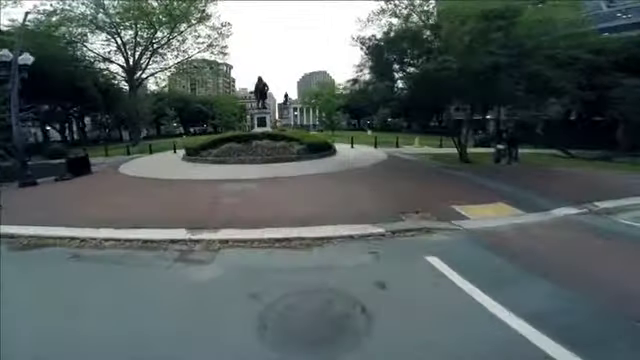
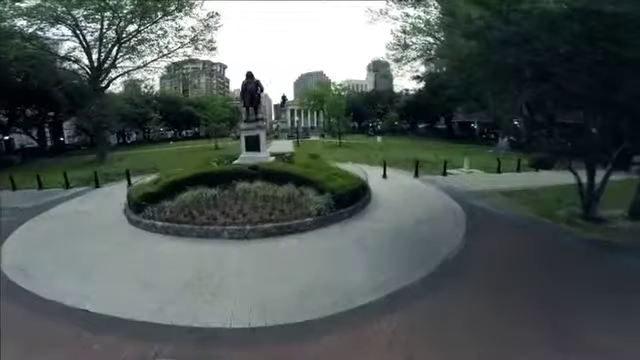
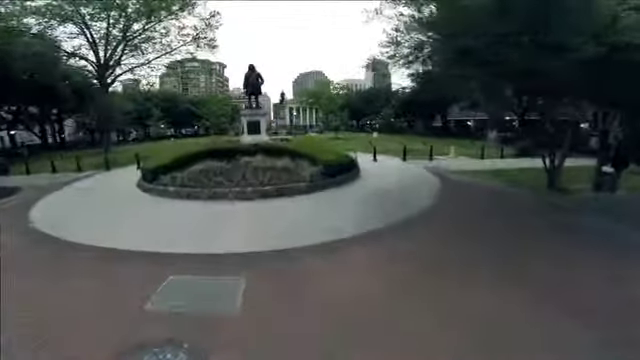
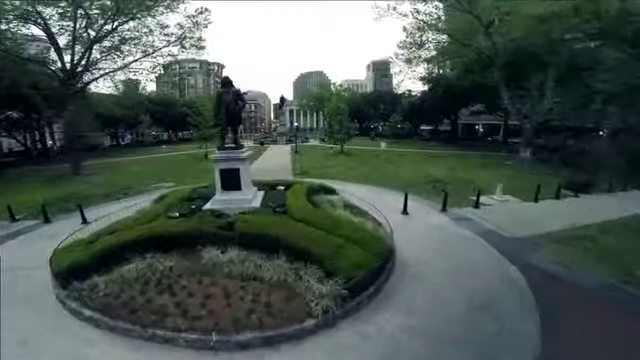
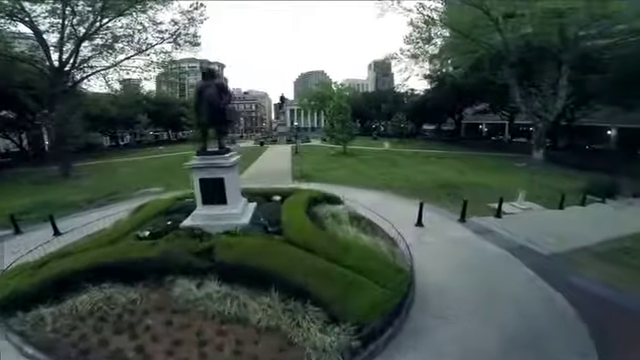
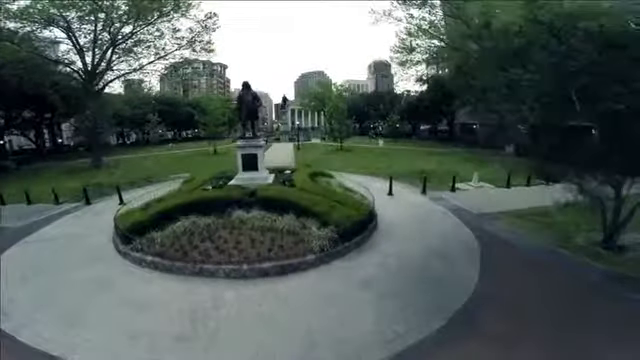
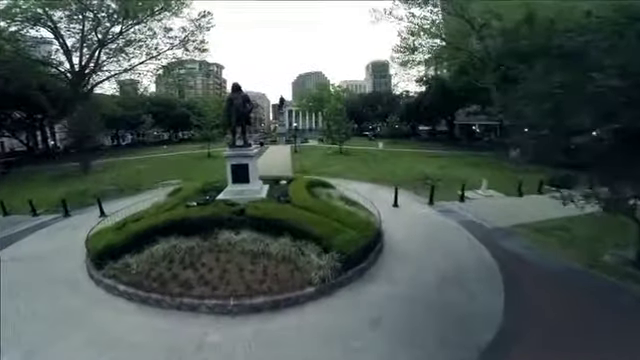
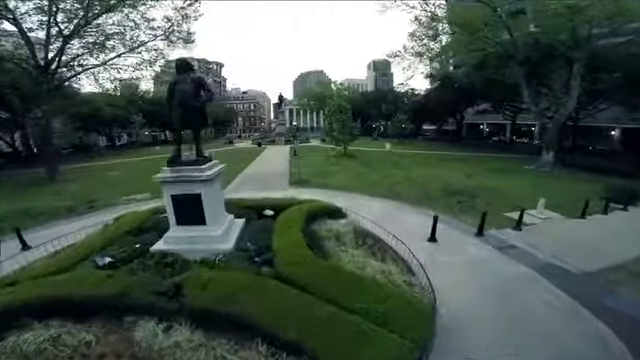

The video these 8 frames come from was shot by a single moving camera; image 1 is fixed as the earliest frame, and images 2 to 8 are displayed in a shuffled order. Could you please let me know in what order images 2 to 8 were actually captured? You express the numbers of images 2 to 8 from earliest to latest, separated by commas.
3, 2, 6, 7, 4, 5, 8
